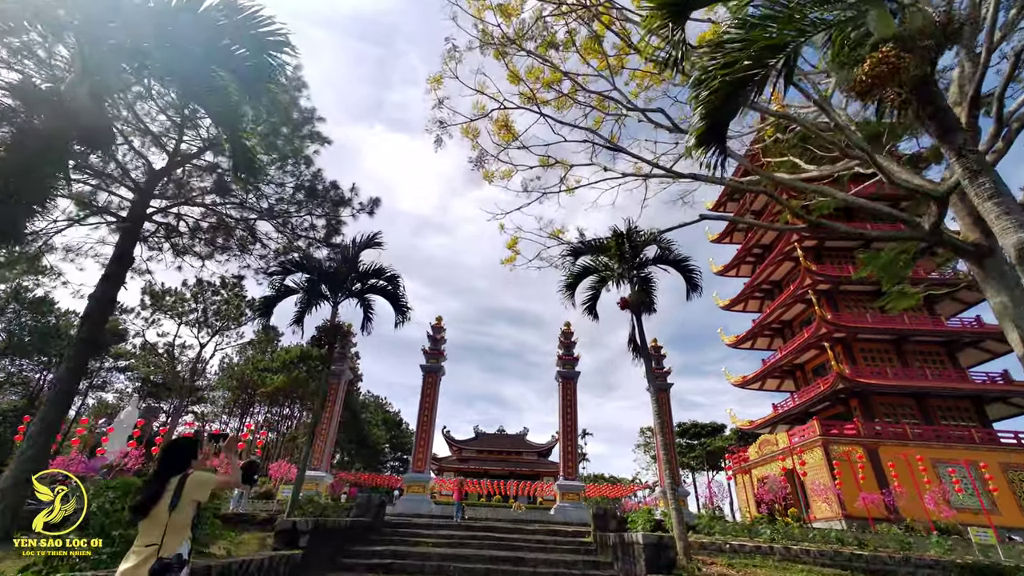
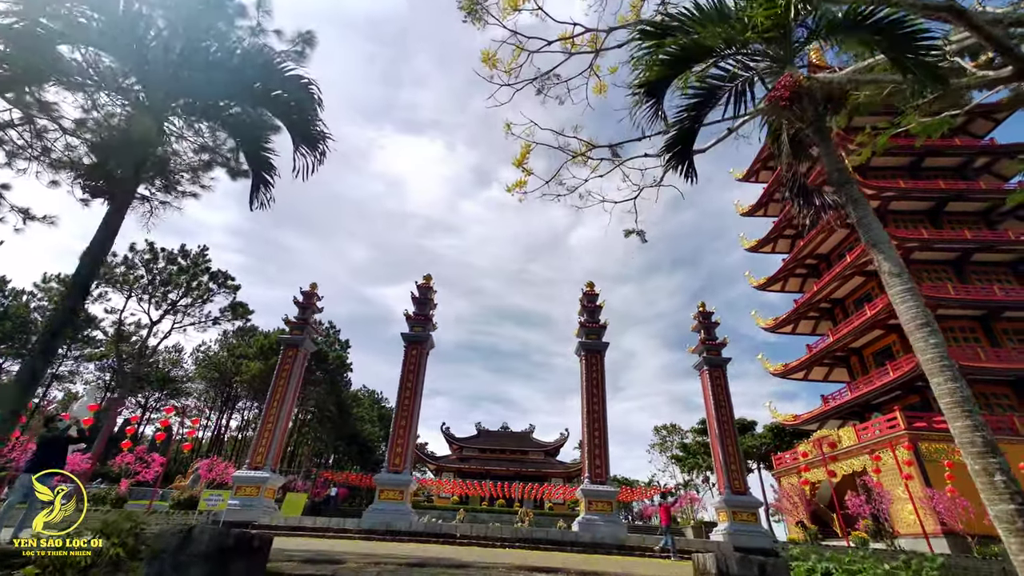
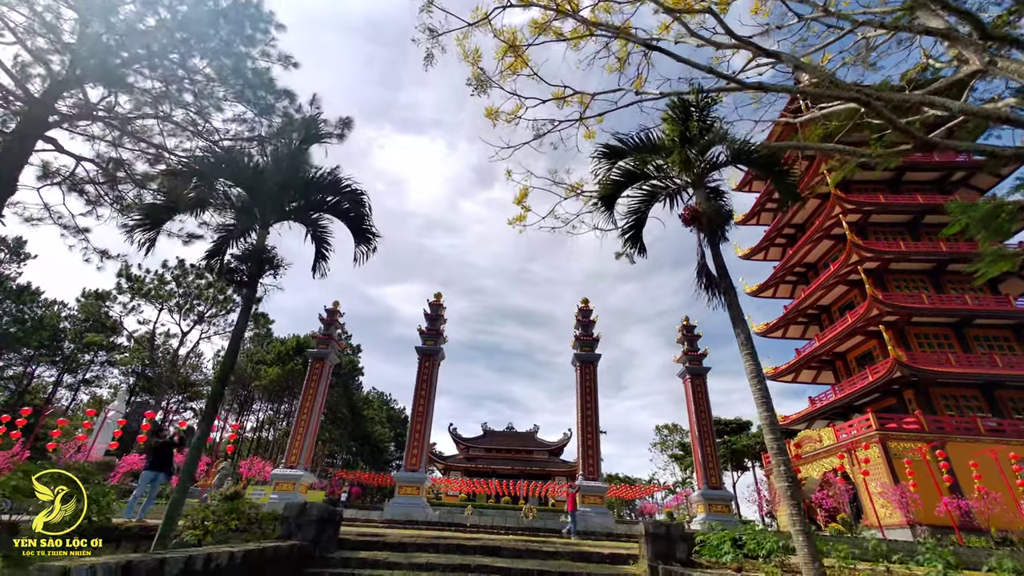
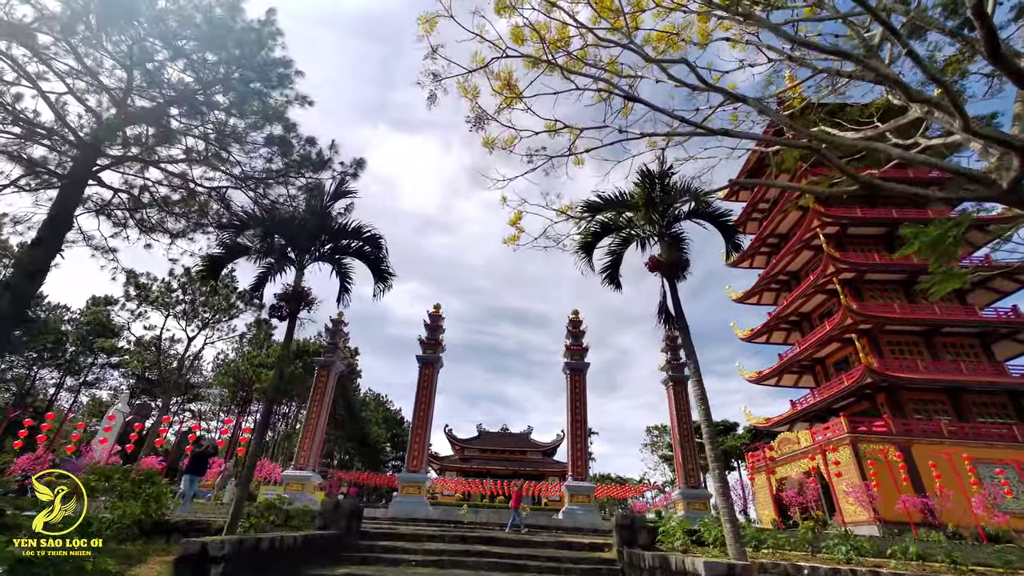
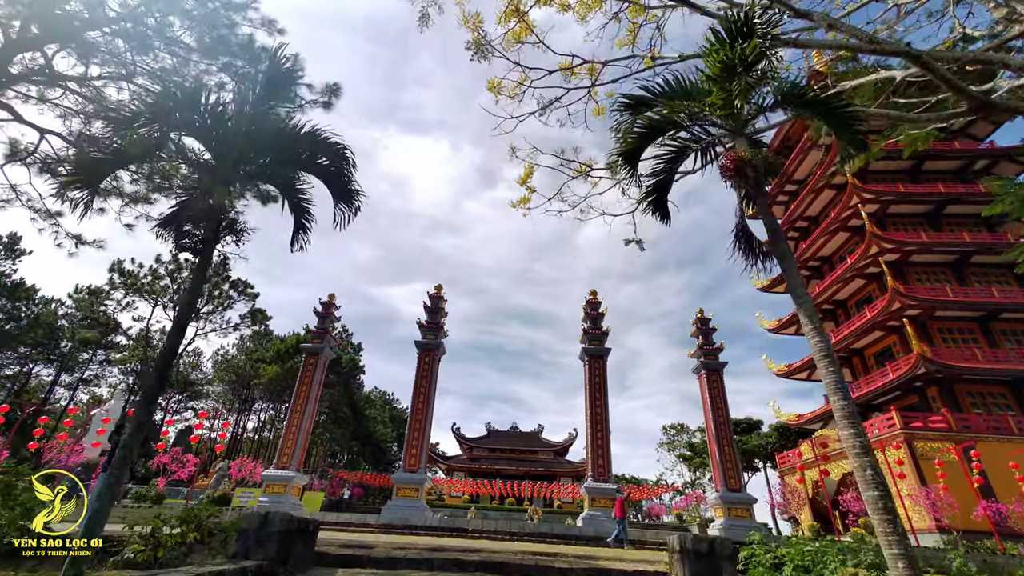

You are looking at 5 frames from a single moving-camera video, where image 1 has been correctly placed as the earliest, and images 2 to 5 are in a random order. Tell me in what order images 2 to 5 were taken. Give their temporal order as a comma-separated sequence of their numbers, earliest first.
4, 3, 5, 2
